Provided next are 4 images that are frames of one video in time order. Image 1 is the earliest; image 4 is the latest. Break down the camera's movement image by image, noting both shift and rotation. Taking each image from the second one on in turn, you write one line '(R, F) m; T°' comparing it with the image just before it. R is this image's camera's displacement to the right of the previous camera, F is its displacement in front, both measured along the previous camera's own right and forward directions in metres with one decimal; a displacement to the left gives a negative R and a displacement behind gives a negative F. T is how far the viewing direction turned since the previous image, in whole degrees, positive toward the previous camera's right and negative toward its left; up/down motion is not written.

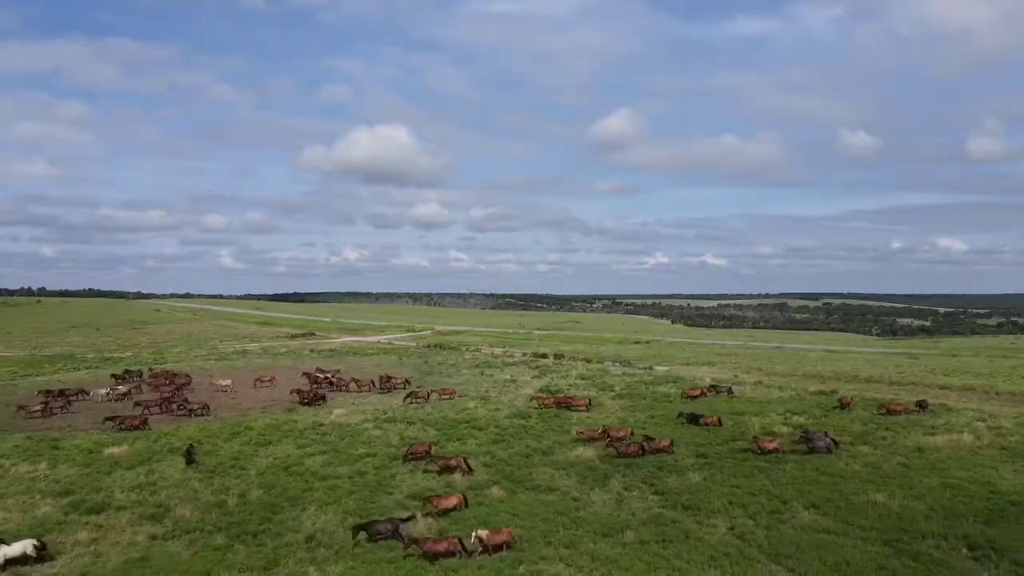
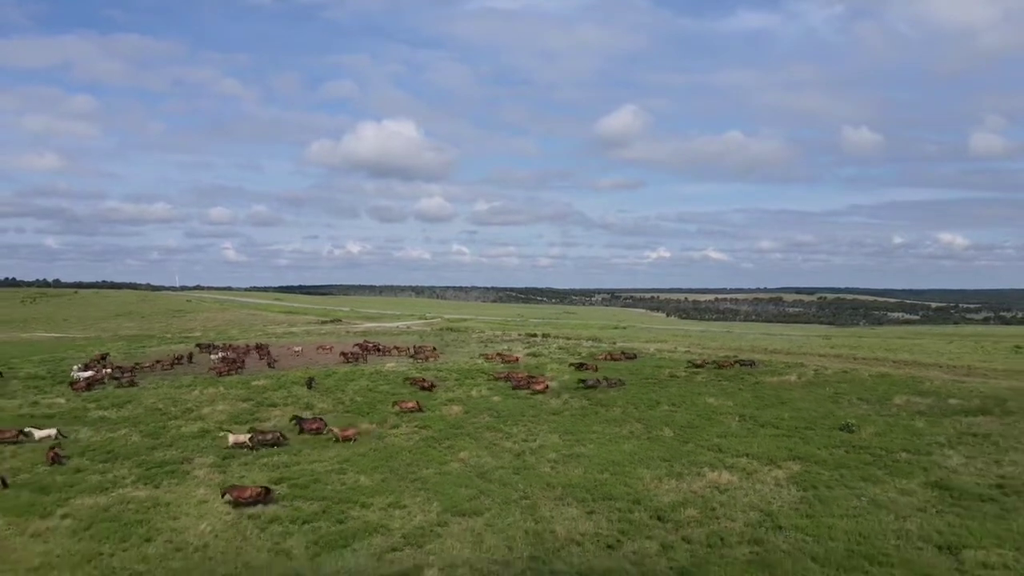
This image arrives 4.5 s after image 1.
(+0.4, -13.6) m; 0°
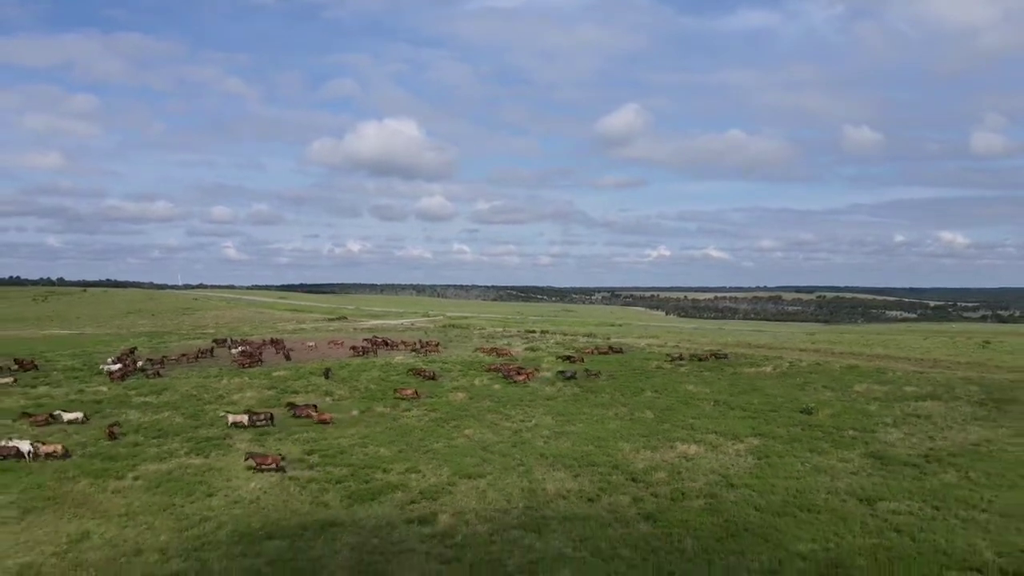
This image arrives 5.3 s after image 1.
(+0.1, -3.4) m; 0°
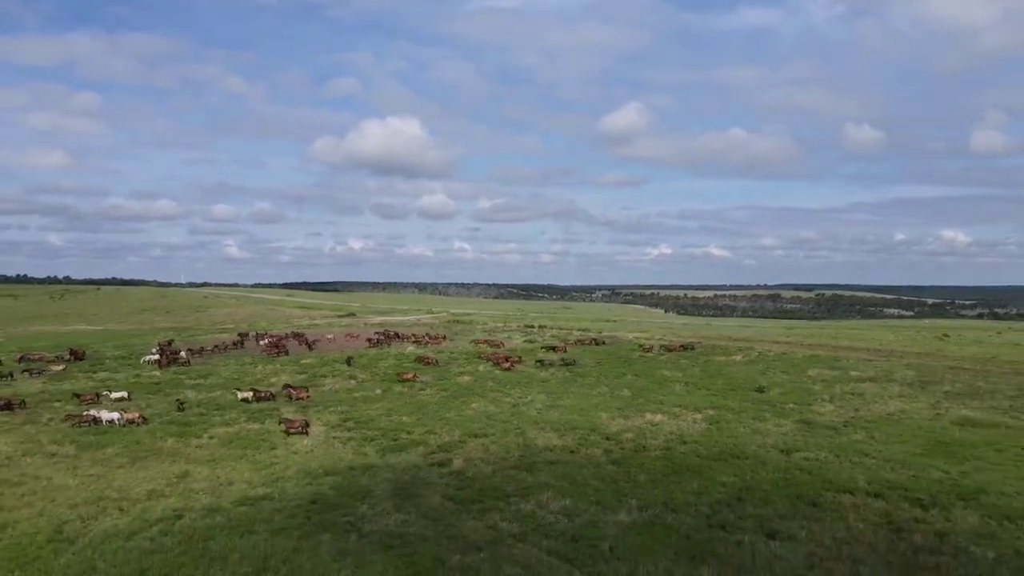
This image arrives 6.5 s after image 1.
(+0.1, -5.3) m; 0°
